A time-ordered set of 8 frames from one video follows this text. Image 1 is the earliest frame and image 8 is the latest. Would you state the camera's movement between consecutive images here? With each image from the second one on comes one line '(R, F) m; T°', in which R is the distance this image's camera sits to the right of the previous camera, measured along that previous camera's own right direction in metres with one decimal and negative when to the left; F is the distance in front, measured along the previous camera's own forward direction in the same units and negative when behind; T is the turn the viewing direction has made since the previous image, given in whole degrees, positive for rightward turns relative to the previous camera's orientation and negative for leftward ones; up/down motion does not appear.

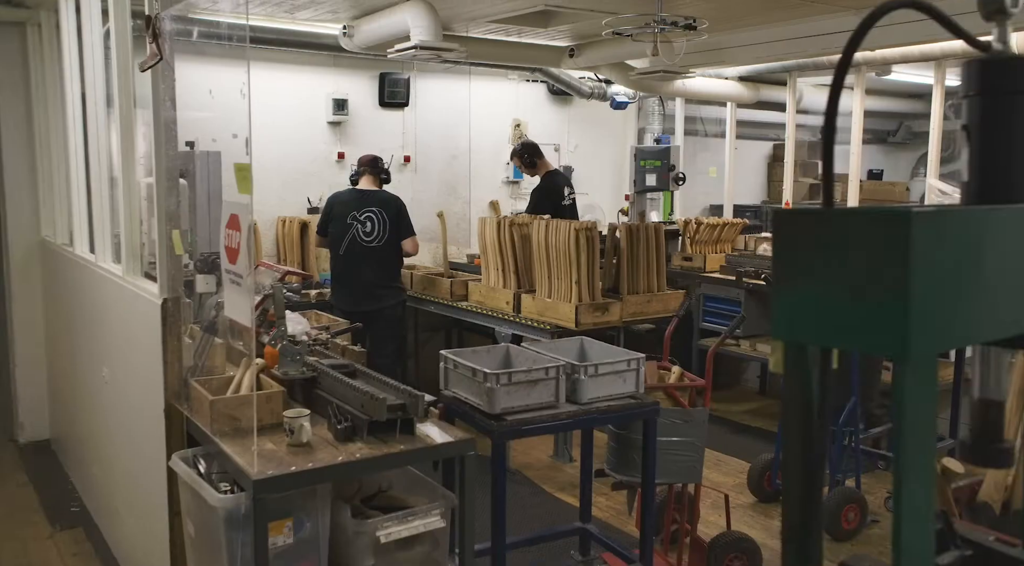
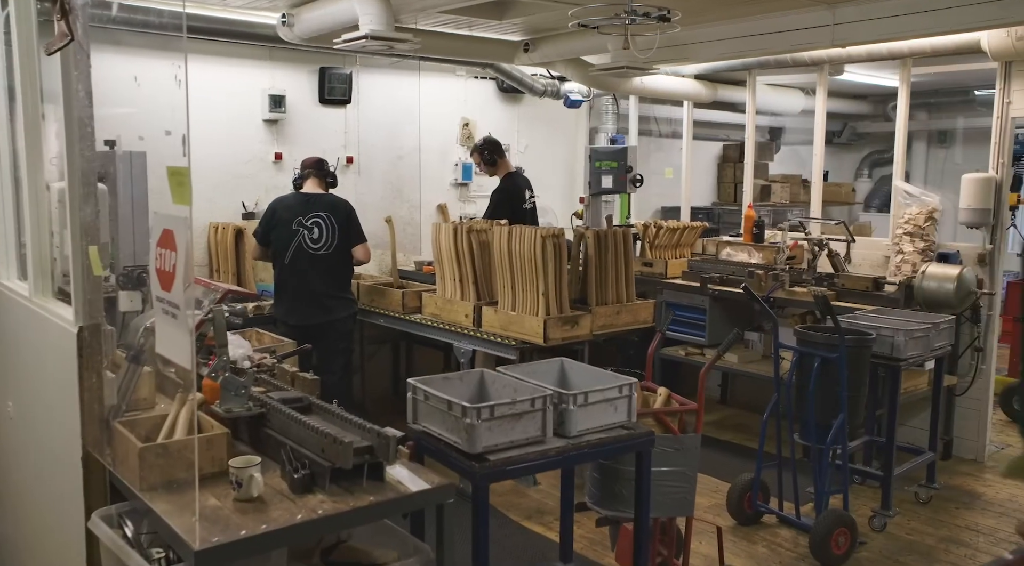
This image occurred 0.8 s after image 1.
(-0.1, +0.3) m; +5°
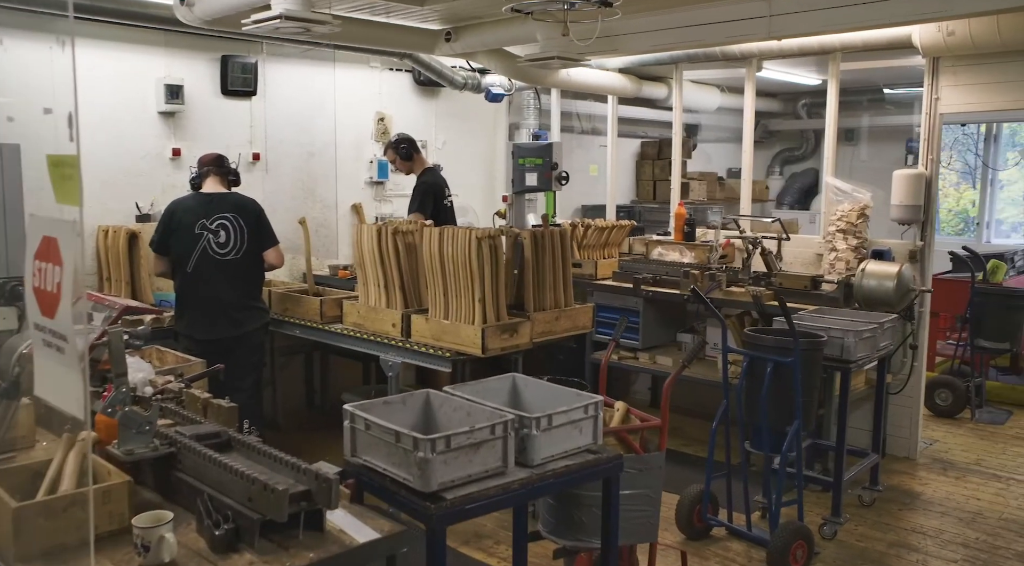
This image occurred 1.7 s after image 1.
(-0.1, +0.3) m; +7°
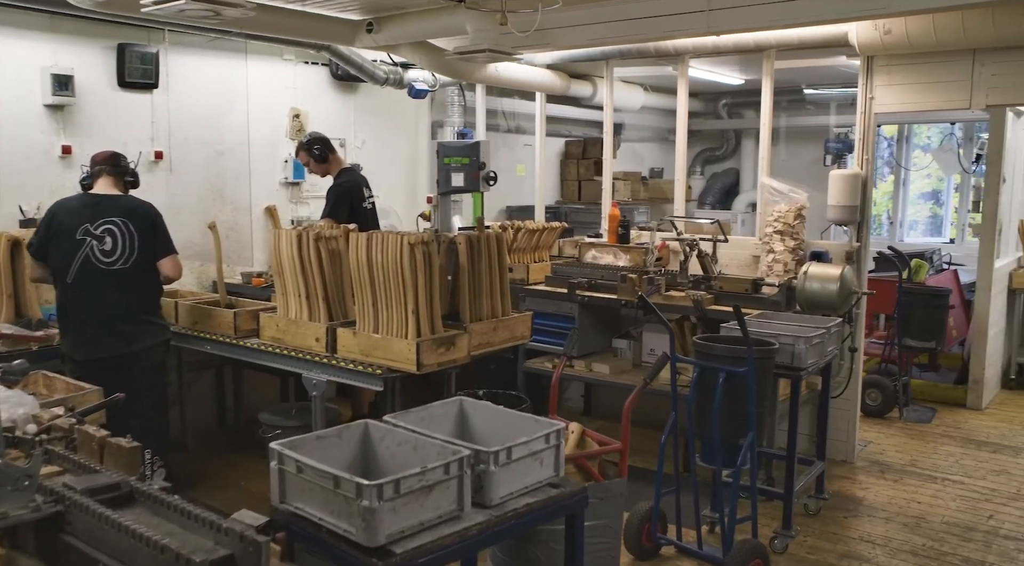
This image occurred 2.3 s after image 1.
(-0.1, +0.3) m; +6°
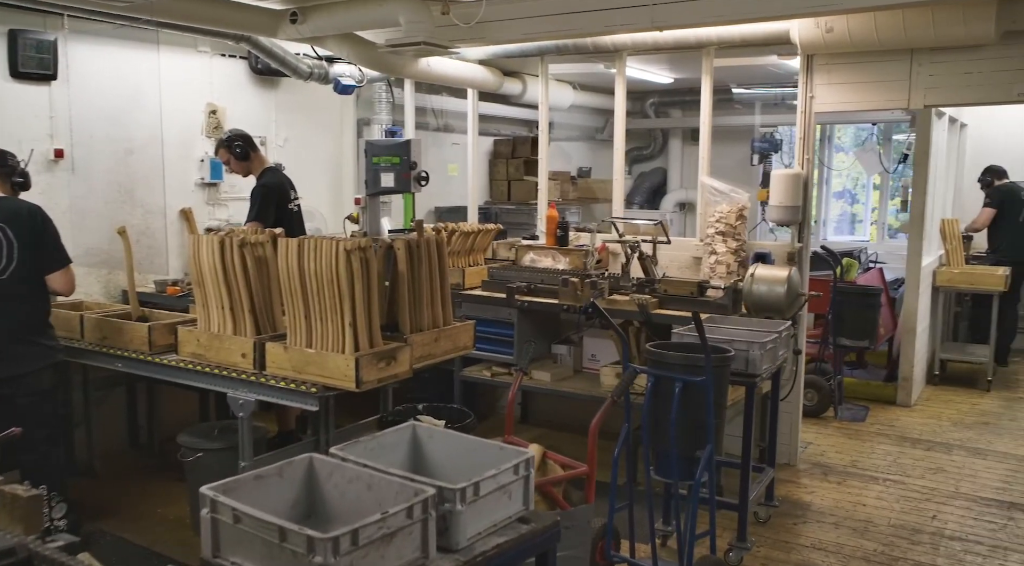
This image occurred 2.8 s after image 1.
(-0.1, +0.2) m; +5°
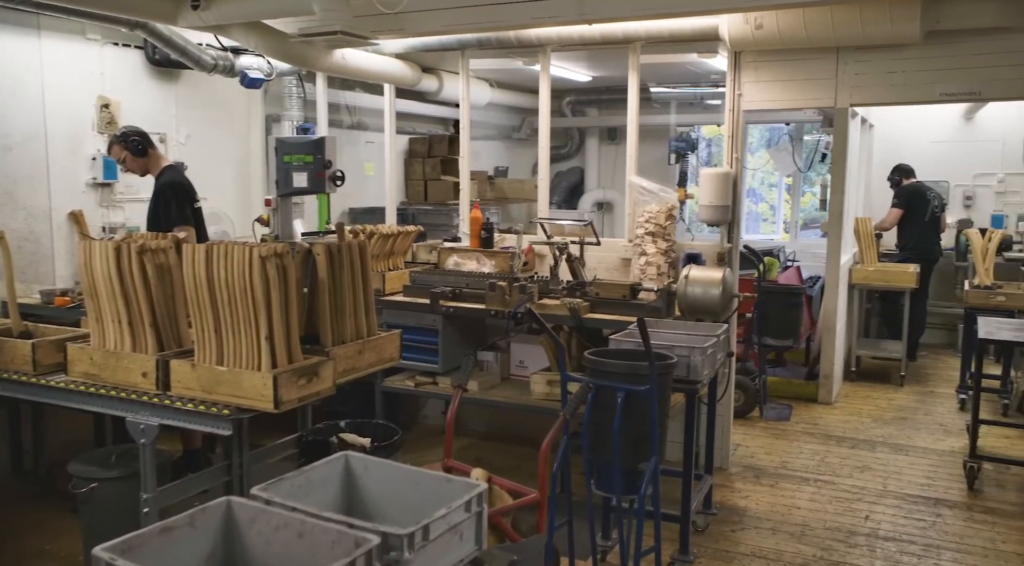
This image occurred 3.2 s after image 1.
(-0.1, +0.2) m; +6°
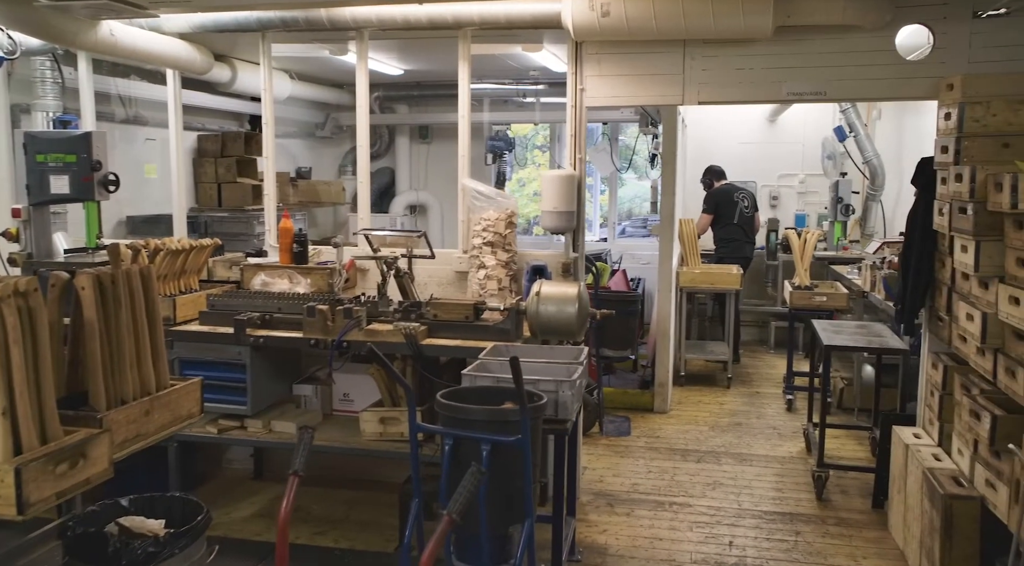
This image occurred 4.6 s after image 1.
(-0.1, +0.6) m; +13°
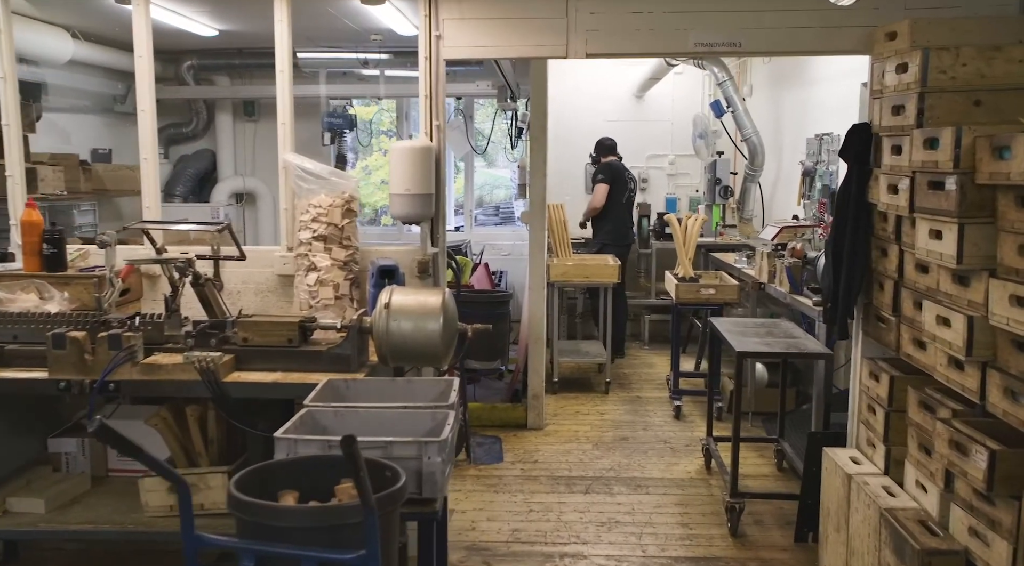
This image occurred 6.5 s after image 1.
(0.0, +0.9) m; +10°
